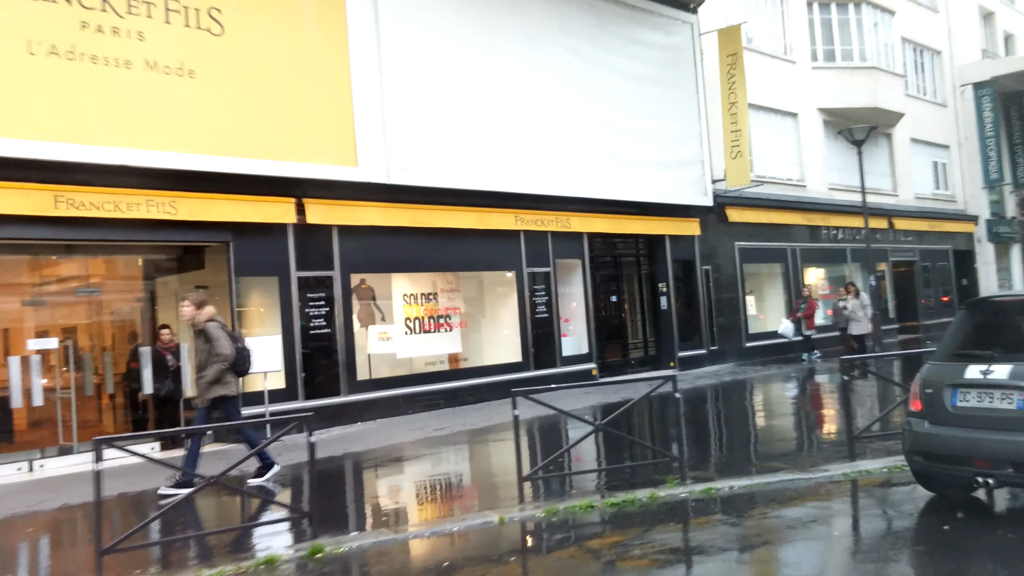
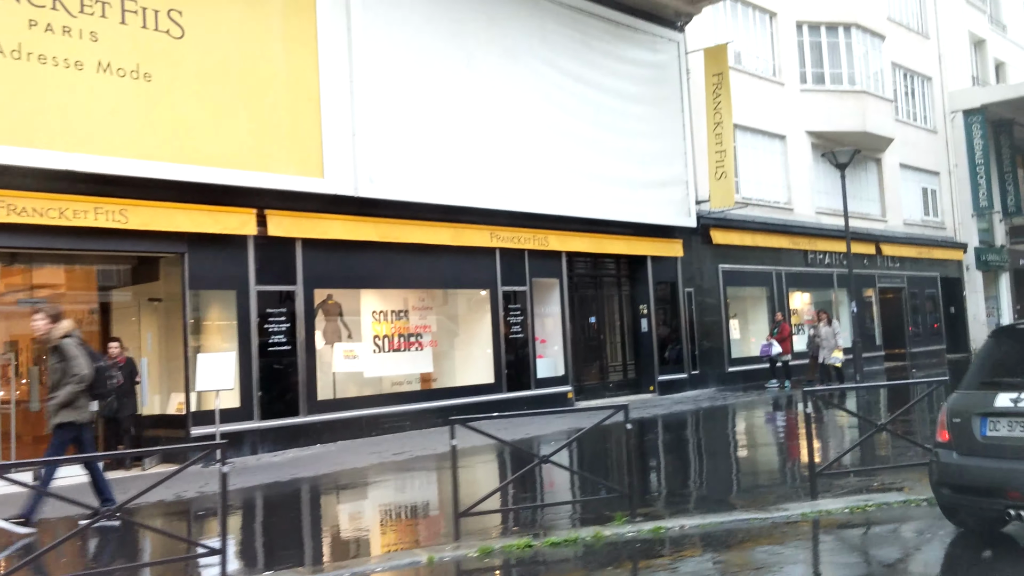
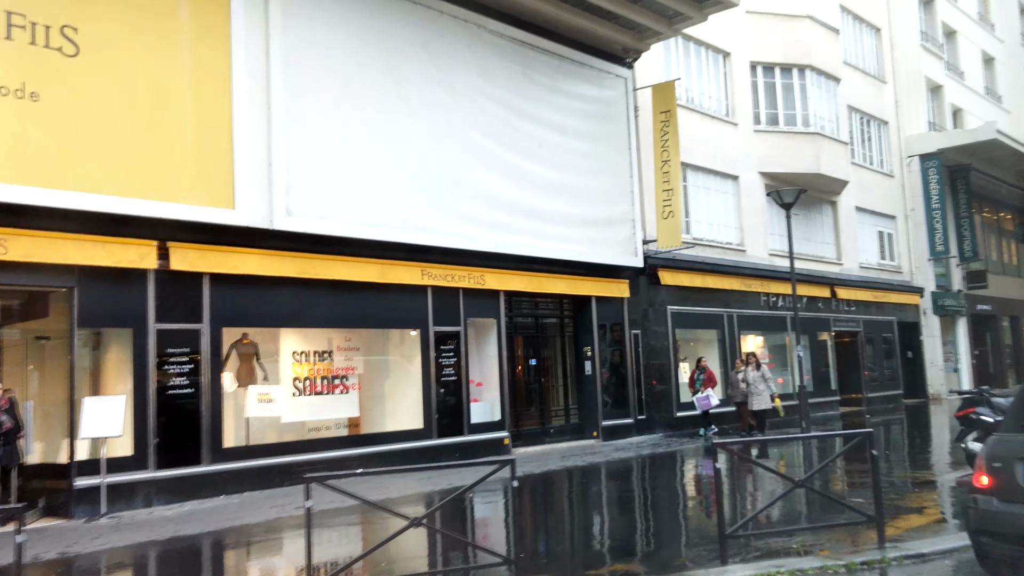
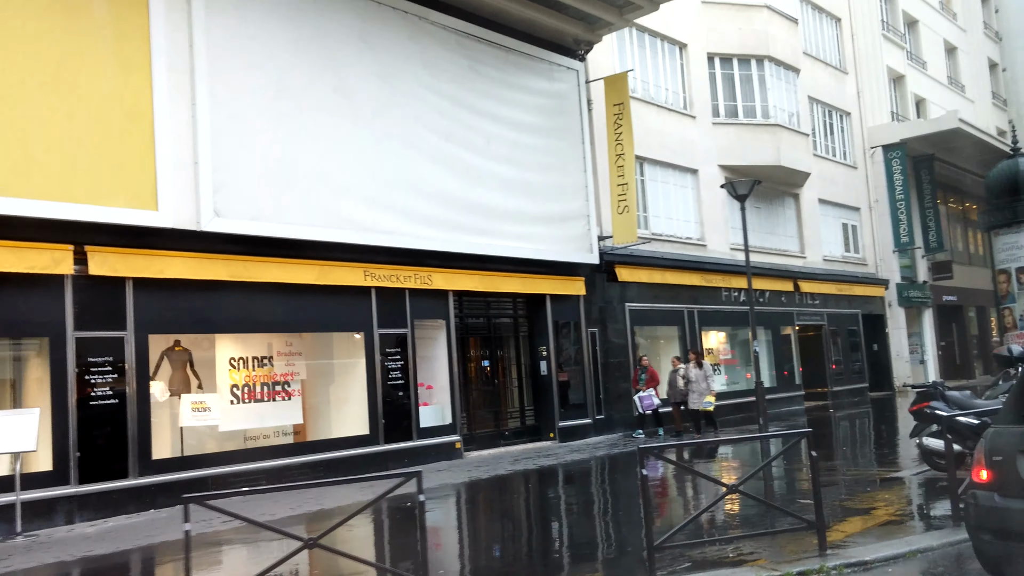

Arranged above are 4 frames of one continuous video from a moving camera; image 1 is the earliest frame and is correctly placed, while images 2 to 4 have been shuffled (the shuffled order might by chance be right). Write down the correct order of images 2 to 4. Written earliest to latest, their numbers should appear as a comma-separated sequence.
2, 3, 4
